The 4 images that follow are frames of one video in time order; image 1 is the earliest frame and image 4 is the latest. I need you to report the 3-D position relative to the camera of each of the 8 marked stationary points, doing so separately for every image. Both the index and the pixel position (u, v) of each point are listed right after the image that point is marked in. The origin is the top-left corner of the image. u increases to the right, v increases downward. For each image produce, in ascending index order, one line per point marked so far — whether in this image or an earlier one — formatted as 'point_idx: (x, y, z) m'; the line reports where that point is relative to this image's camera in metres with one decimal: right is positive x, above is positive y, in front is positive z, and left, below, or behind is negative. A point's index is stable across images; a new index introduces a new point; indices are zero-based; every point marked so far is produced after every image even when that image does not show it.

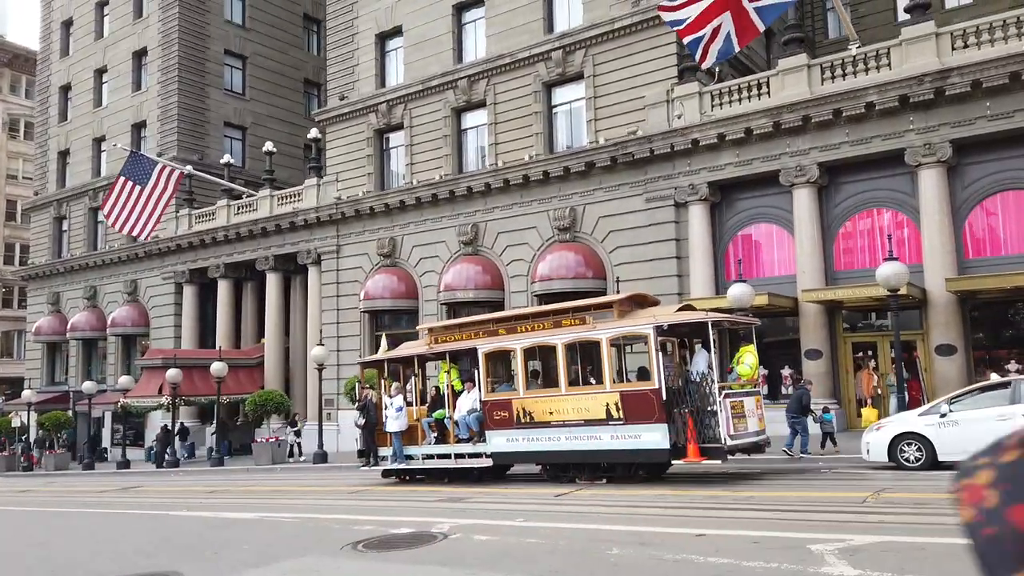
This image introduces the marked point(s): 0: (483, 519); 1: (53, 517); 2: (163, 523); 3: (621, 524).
0: (-0.4, -3.0, +10.0) m
1: (-8.3, -4.2, +14.0) m
2: (-5.5, -3.7, +12.2) m
3: (+1.3, -2.8, +9.1) m
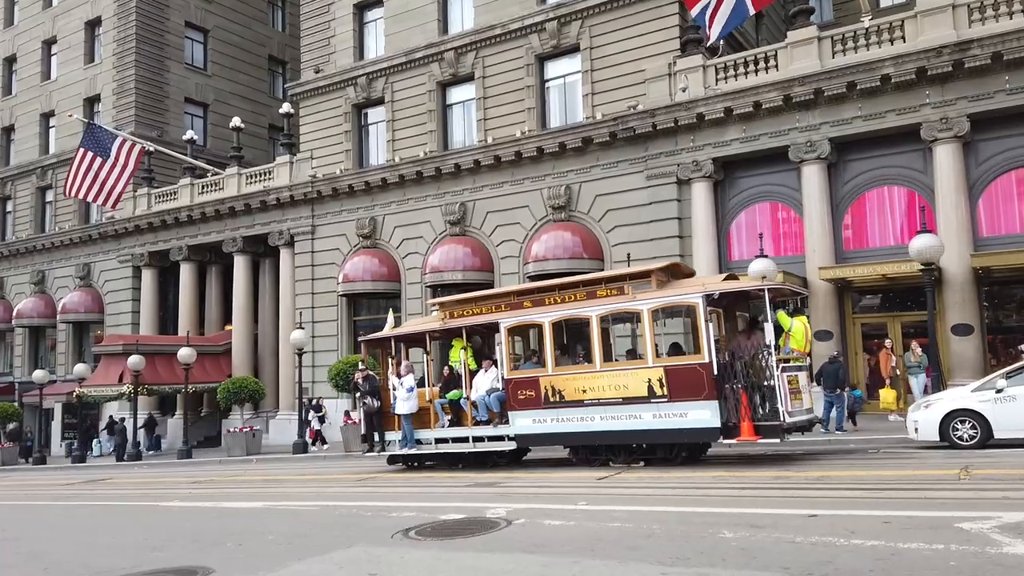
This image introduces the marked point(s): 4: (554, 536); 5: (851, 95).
0: (+0.3, -2.5, +9.0) m
1: (-7.9, -3.6, +12.4) m
2: (-5.0, -3.1, +10.8) m
3: (+2.0, -2.3, +8.1) m
4: (+0.4, -2.3, +7.2) m
5: (+8.6, +4.9, +19.5) m
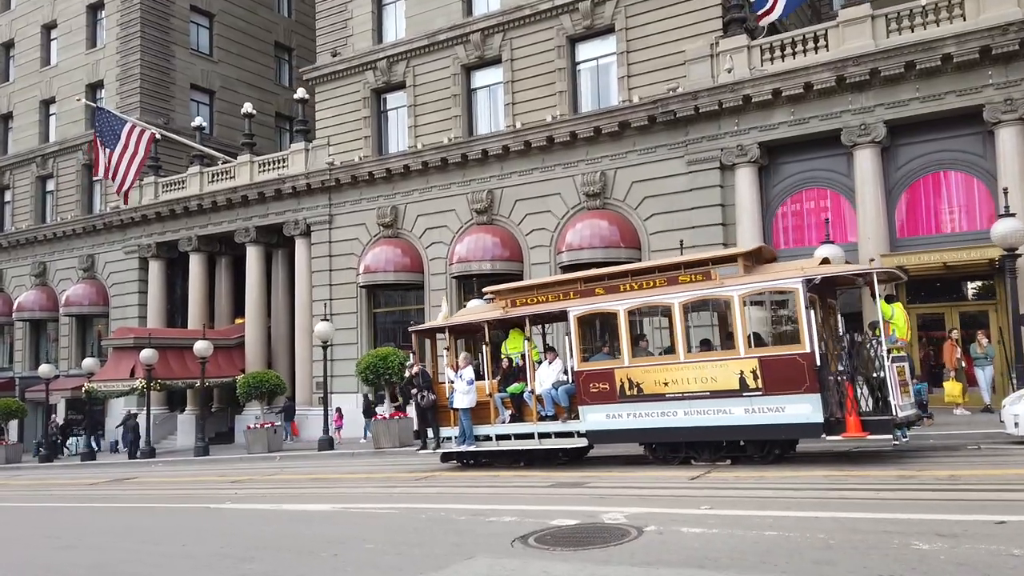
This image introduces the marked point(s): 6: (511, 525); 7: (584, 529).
0: (+1.5, -2.3, +8.1) m
1: (-6.7, -3.4, +11.5) m
2: (-3.8, -2.9, +9.9) m
3: (+3.2, -2.1, +7.3) m
4: (+1.6, -2.1, +6.3) m
5: (+9.6, +5.2, +18.7) m
6: (0.0, -2.4, +7.7) m
7: (+0.7, -2.3, +7.3) m
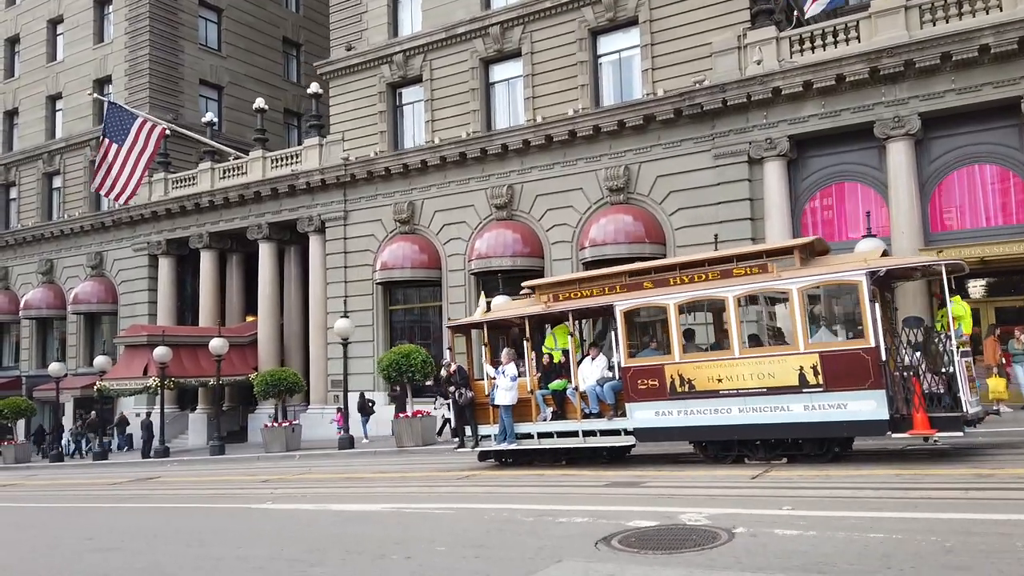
0: (+2.2, -2.2, +7.8) m
1: (-6.0, -3.3, +11.1) m
2: (-3.1, -2.8, +9.5) m
3: (+4.0, -2.0, +7.0) m
4: (+2.3, -2.0, +6.0) m
5: (+10.3, +5.3, +18.4) m
6: (+0.7, -2.3, +7.3) m
7: (+1.4, -2.2, +7.0) m
